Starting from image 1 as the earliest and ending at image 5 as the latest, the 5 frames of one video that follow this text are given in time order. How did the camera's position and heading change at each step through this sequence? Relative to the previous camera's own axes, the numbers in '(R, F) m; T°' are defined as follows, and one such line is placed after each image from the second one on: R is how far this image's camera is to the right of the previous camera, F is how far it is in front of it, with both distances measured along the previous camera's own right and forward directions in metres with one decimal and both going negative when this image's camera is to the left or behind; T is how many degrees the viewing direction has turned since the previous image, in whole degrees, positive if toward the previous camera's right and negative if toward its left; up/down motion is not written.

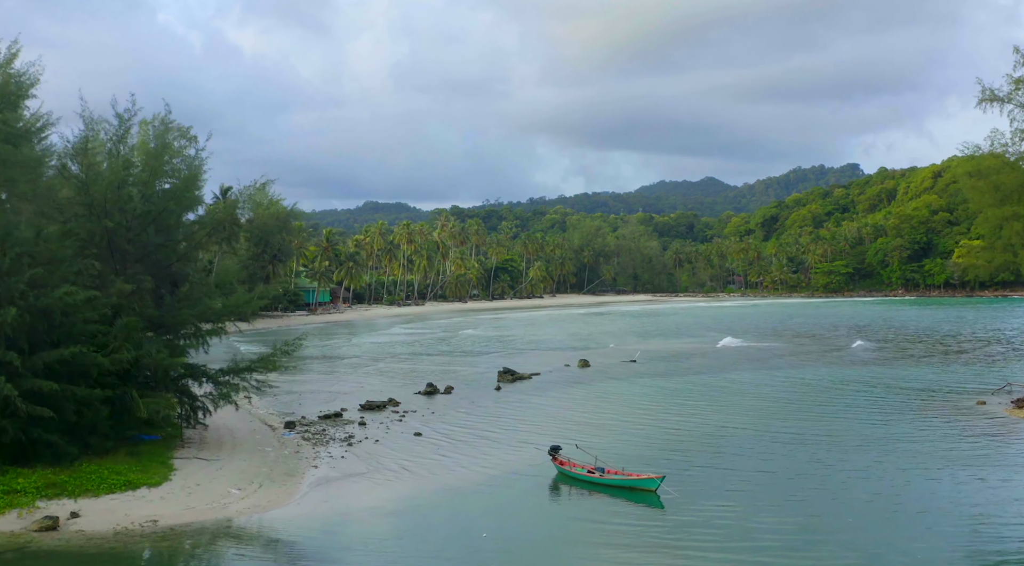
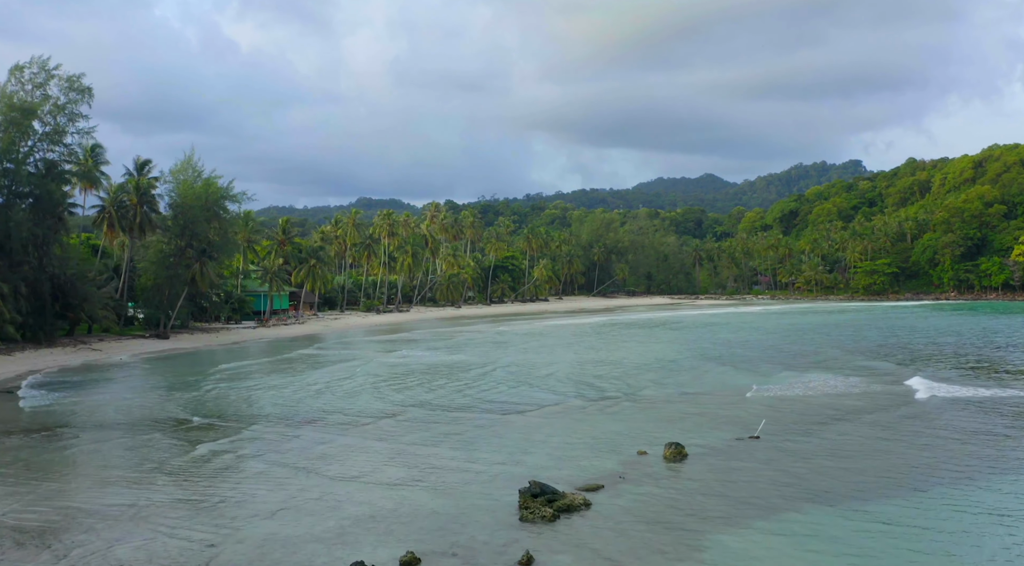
(-0.7, +15.9) m; 0°
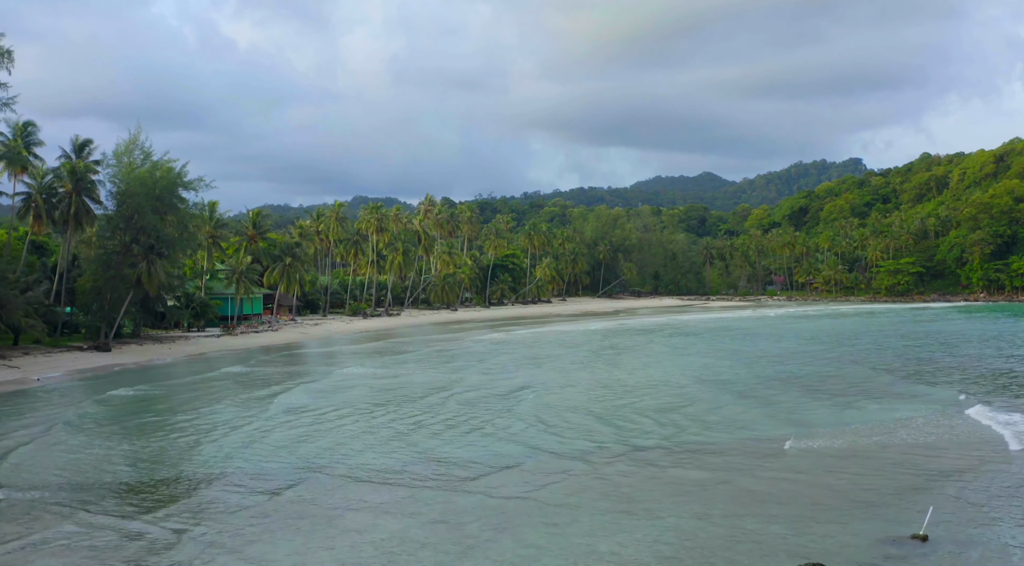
(-0.4, +7.5) m; 0°
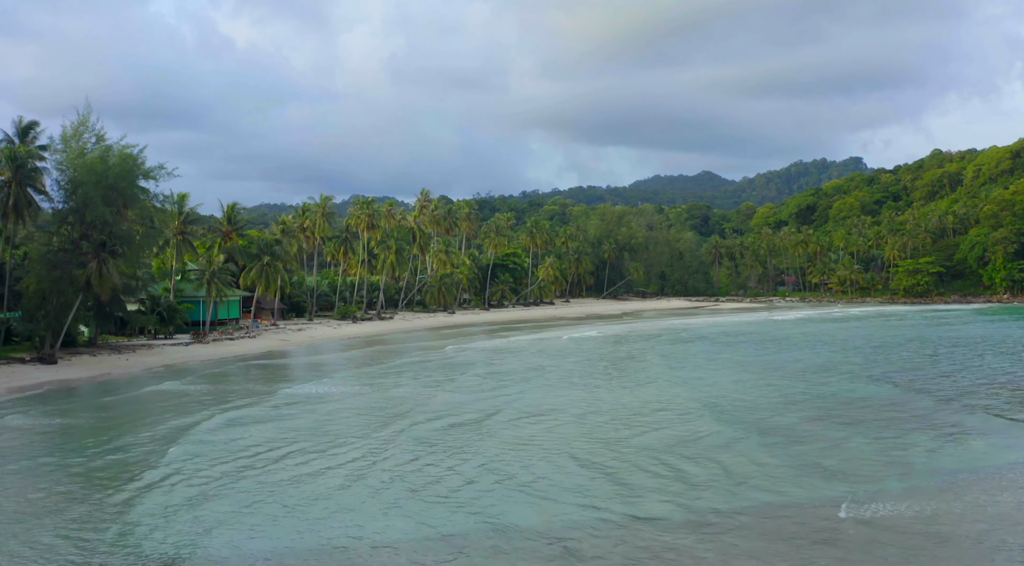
(-0.3, +5.2) m; 0°
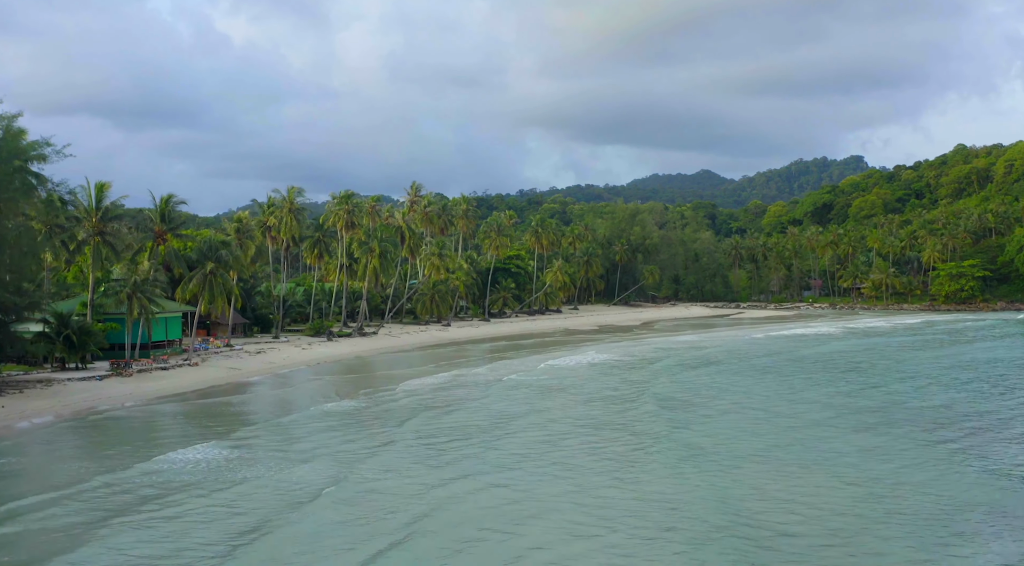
(-0.6, +10.1) m; 0°
